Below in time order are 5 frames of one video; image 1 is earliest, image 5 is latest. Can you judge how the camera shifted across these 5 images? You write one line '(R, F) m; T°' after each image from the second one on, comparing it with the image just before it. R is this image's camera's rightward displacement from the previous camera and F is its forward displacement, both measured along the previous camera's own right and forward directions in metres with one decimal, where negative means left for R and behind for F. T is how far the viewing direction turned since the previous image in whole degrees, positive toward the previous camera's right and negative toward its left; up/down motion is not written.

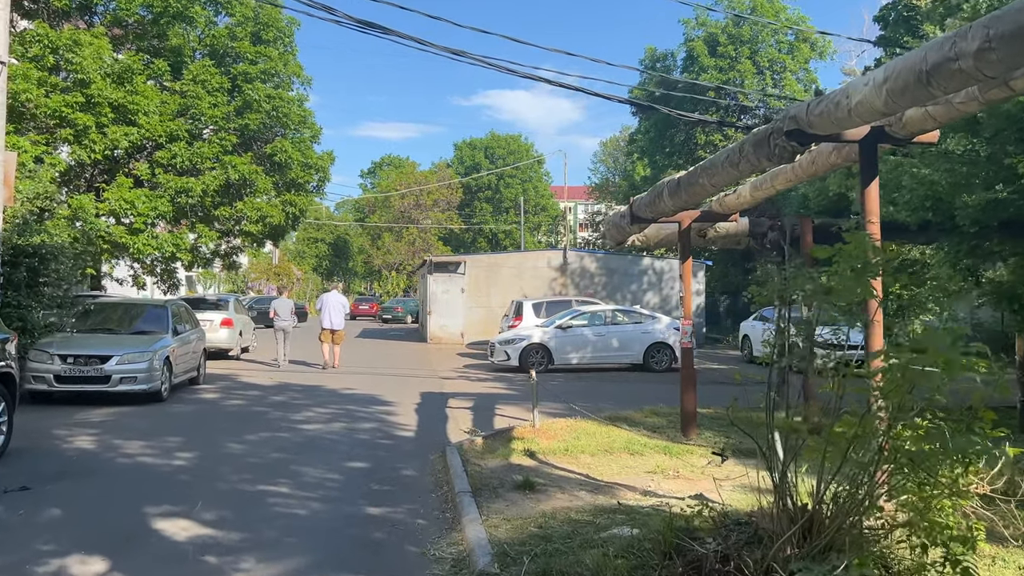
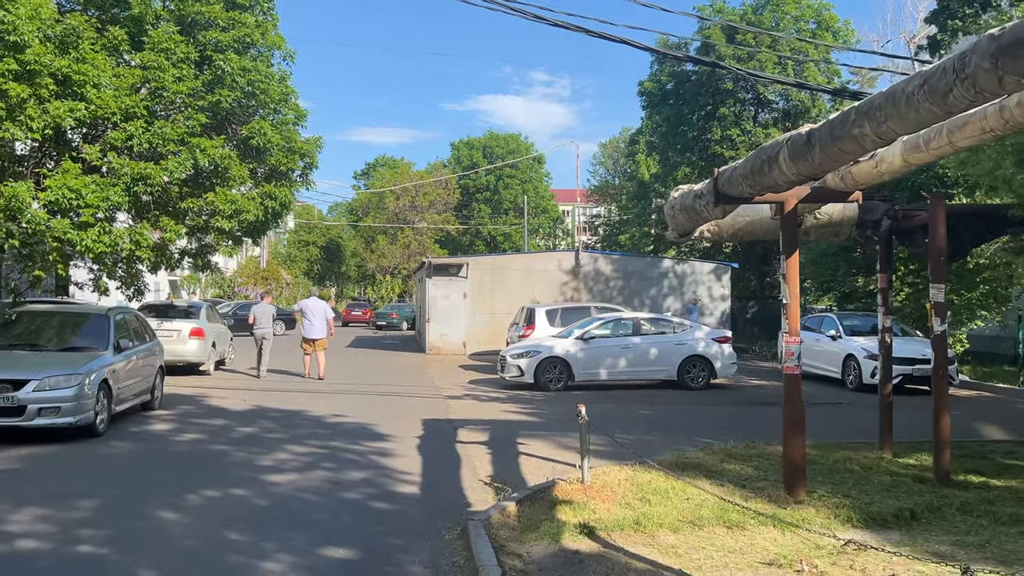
(-0.3, +2.4) m; 0°
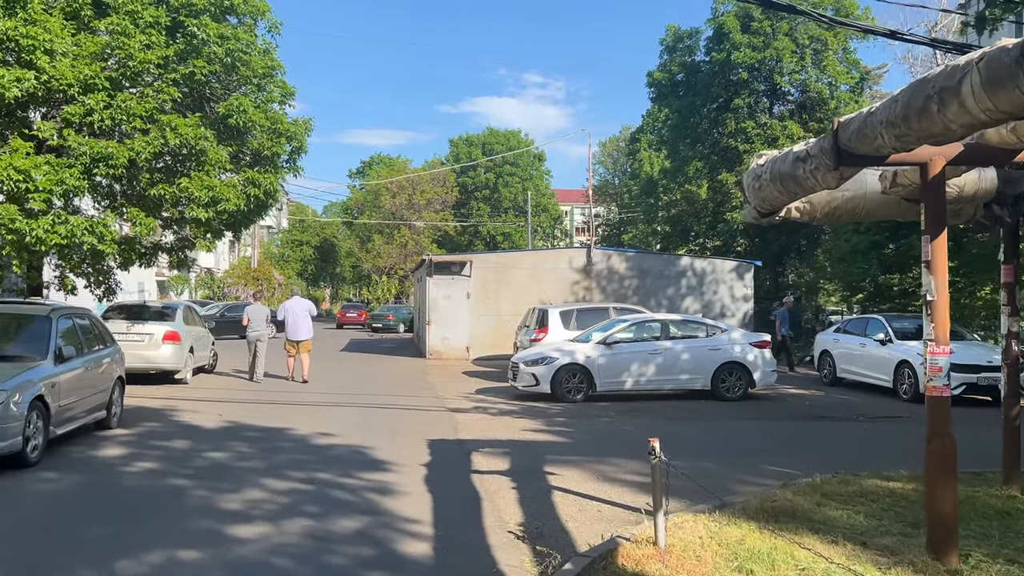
(-0.3, +1.7) m; 0°
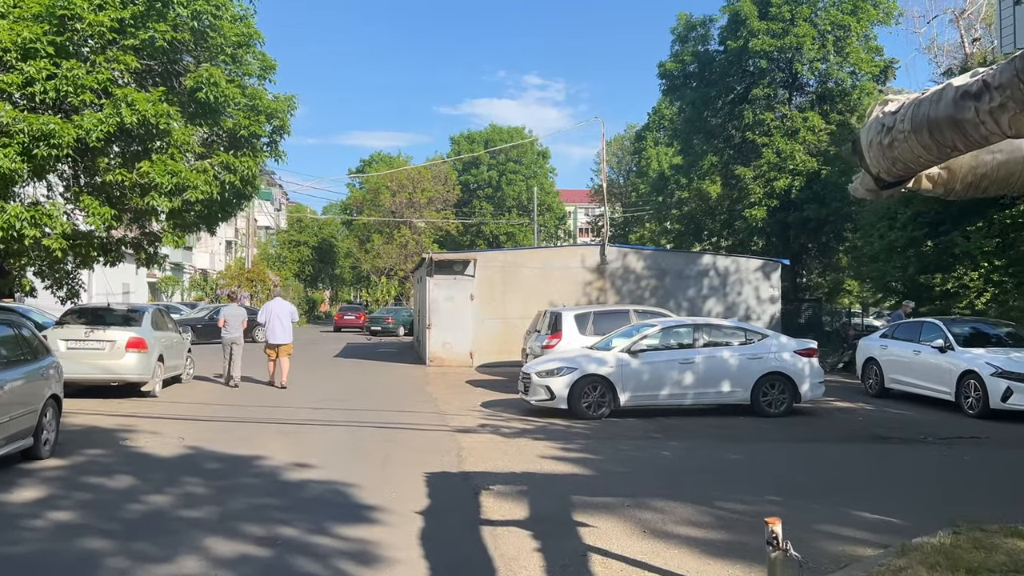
(-0.1, +1.7) m; 0°
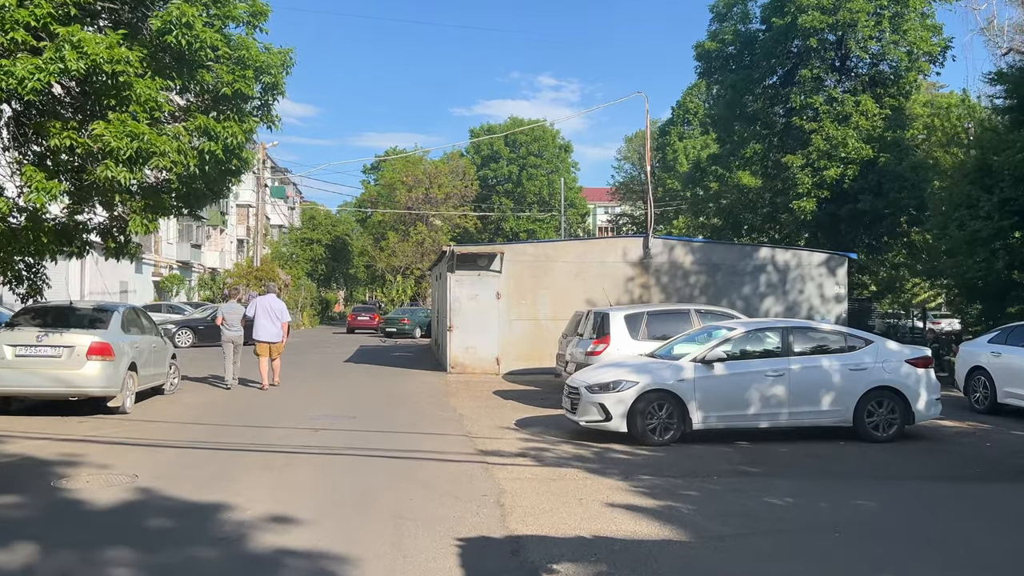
(-0.3, +2.3) m; -1°
